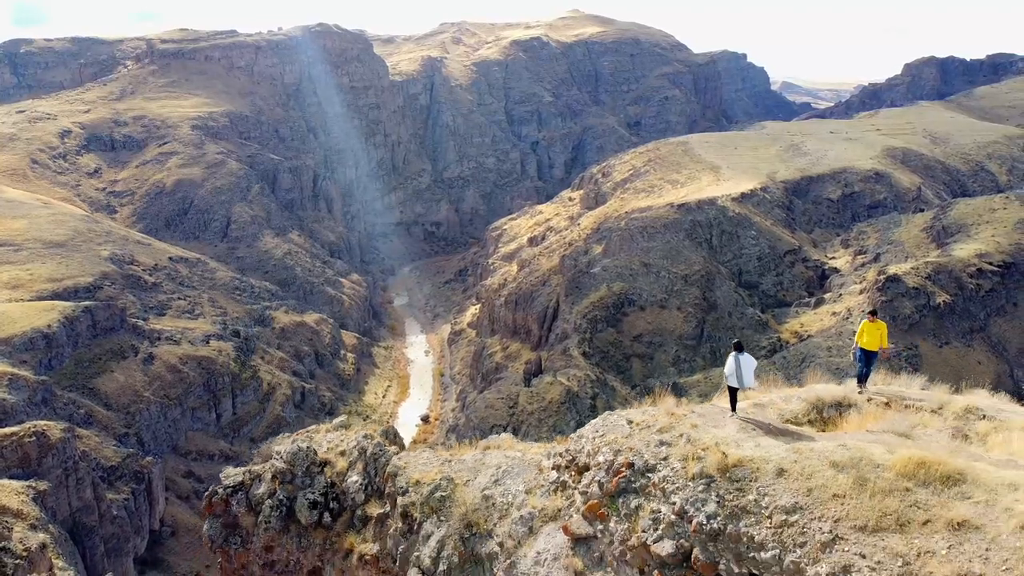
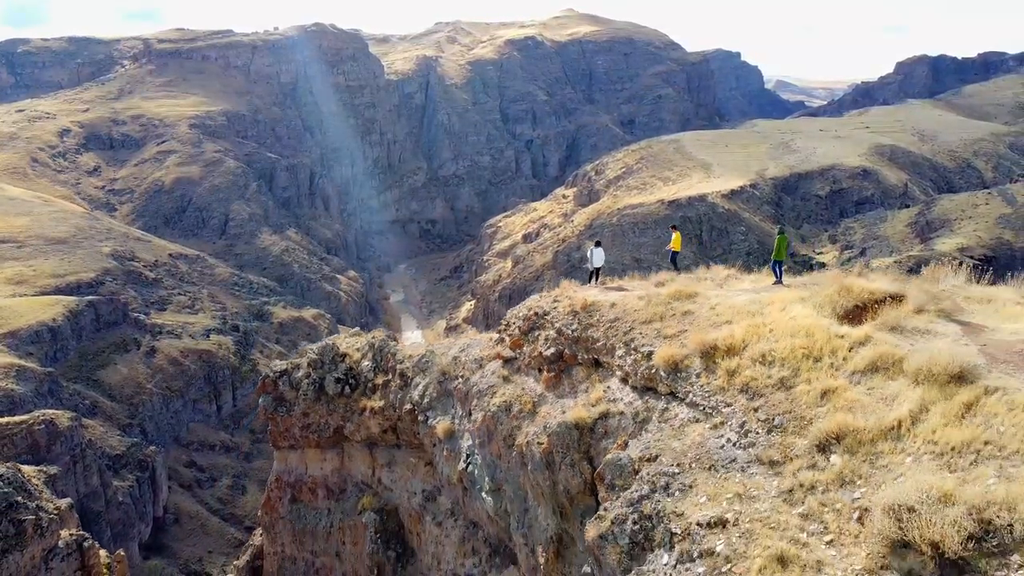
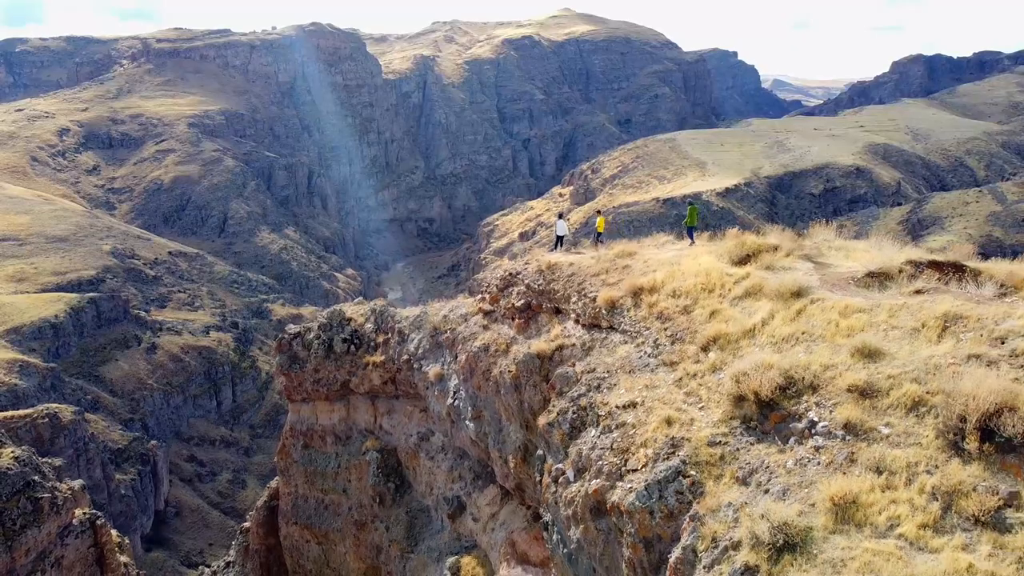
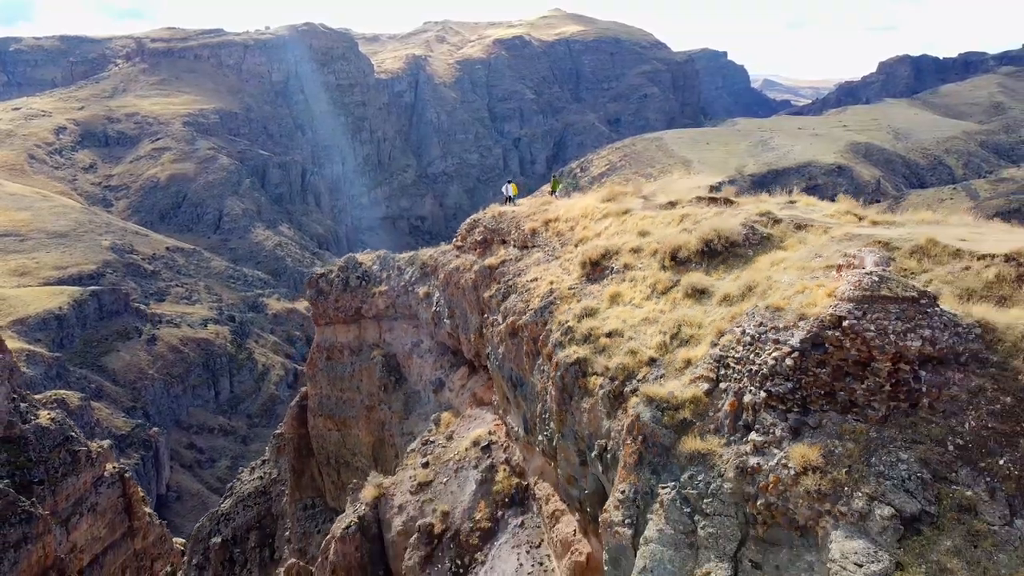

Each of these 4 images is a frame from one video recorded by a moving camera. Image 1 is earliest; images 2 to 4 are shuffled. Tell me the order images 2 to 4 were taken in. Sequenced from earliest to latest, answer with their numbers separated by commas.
2, 3, 4
